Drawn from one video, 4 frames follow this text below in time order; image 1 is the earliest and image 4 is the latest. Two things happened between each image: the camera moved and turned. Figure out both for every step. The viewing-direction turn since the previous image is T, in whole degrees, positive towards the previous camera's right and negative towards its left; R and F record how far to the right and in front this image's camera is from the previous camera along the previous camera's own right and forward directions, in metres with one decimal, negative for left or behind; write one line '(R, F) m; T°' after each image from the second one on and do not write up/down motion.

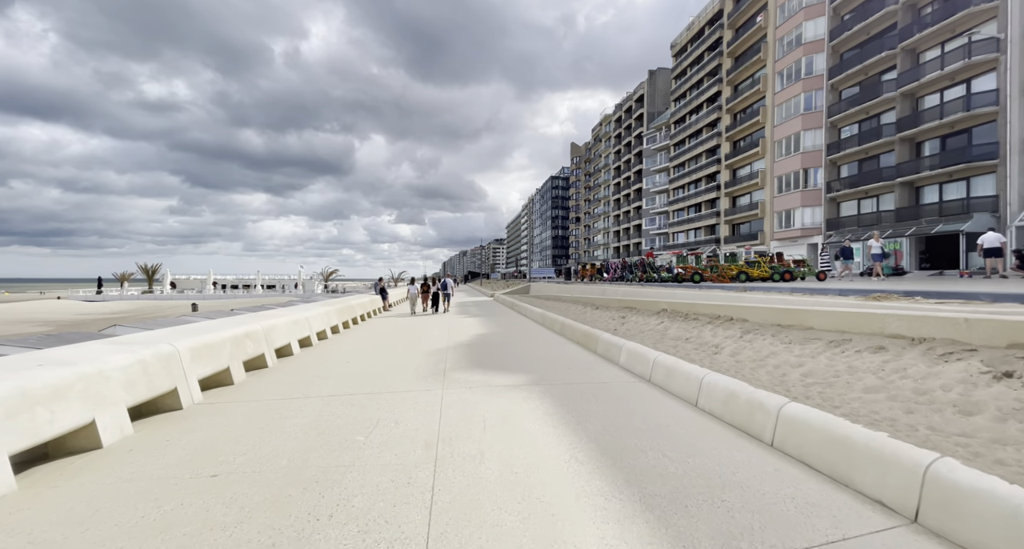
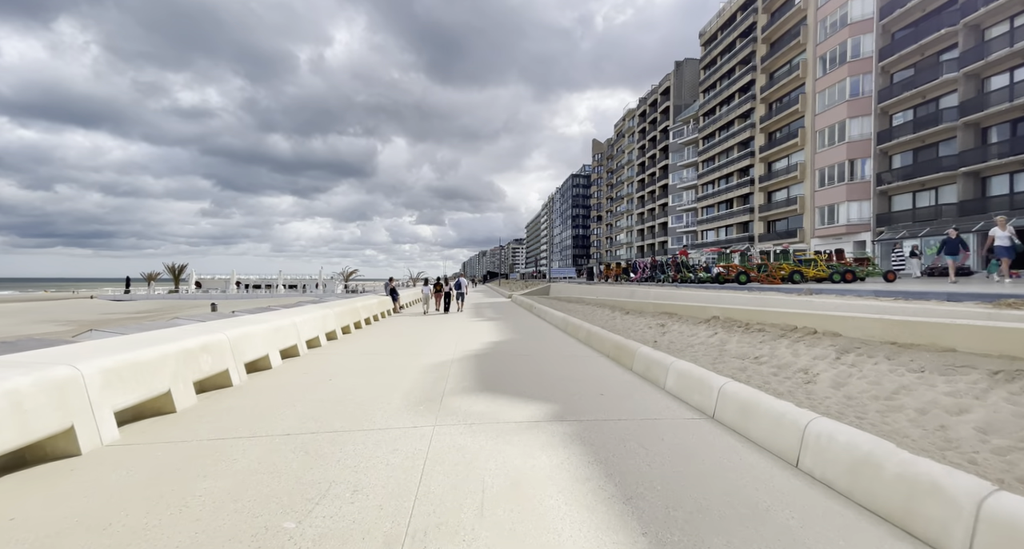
(+0.1, +1.7) m; -3°
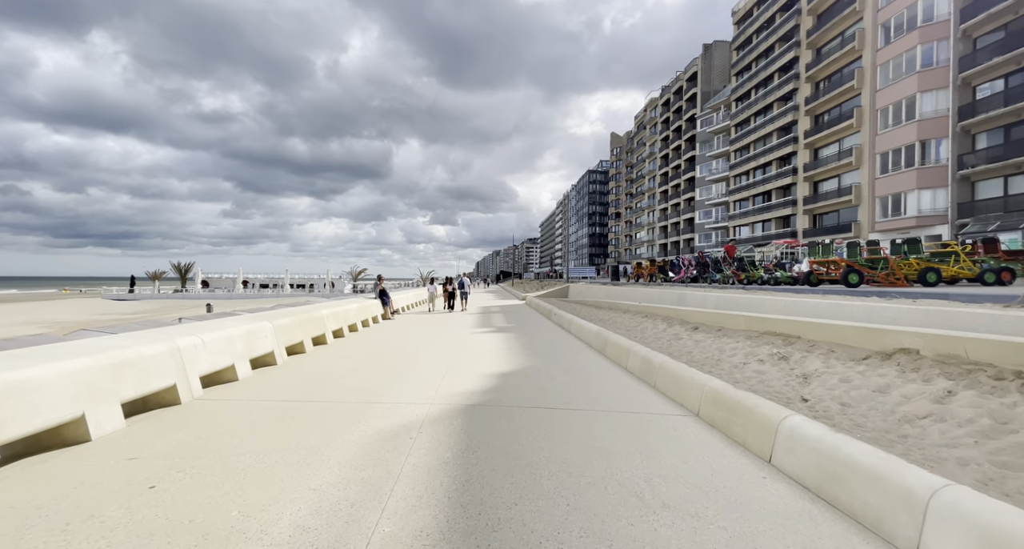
(0.0, +4.0) m; -2°
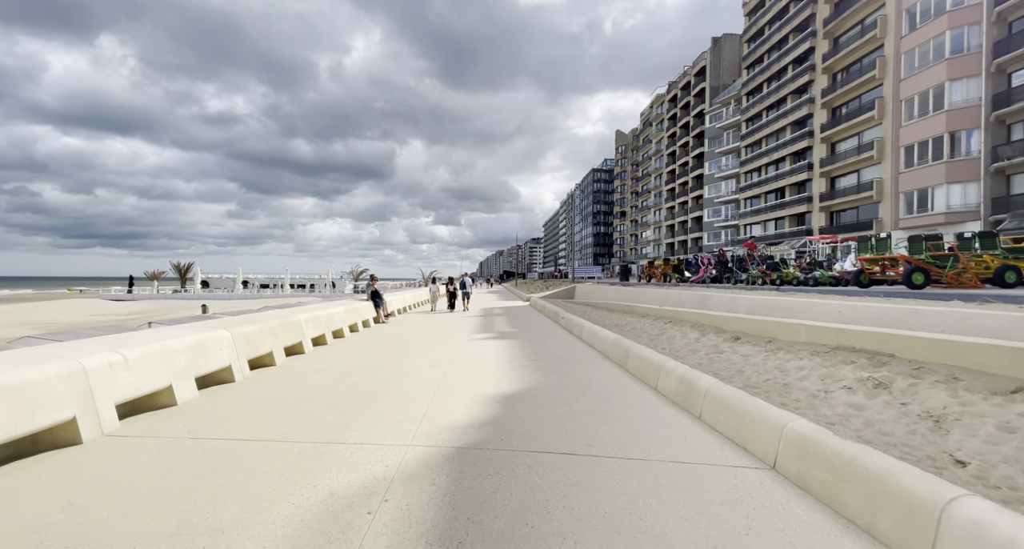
(0.0, +1.5) m; 0°
